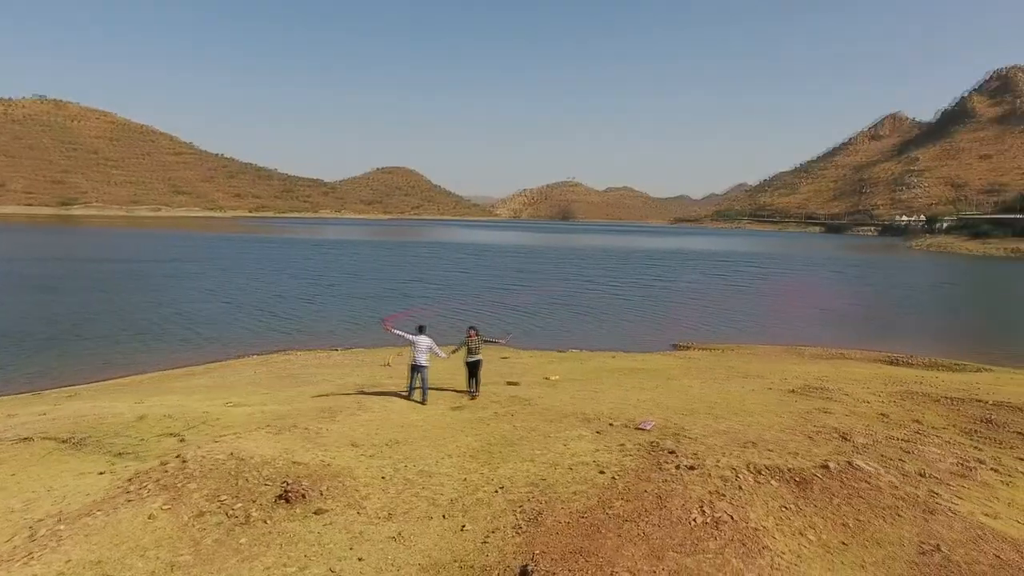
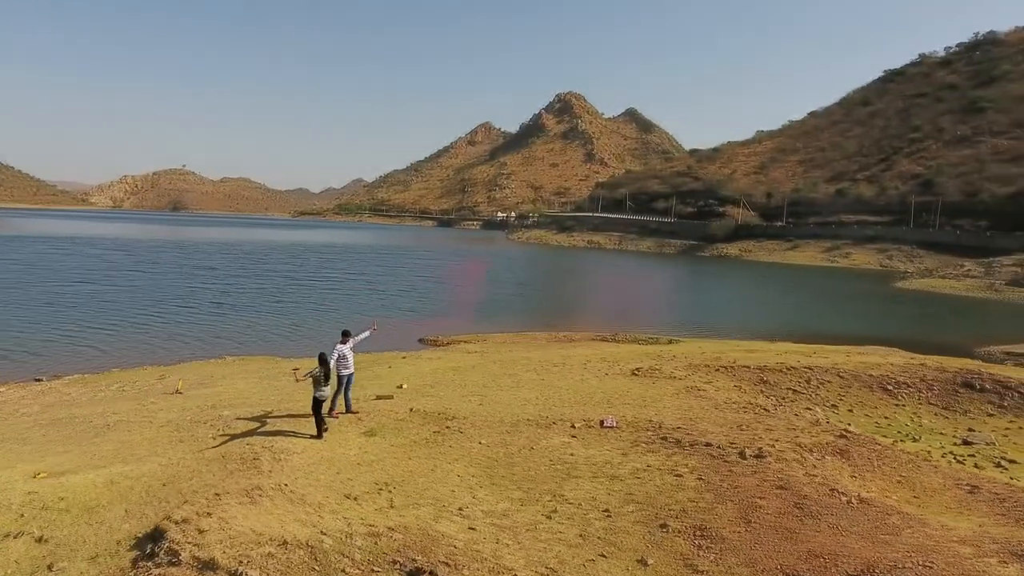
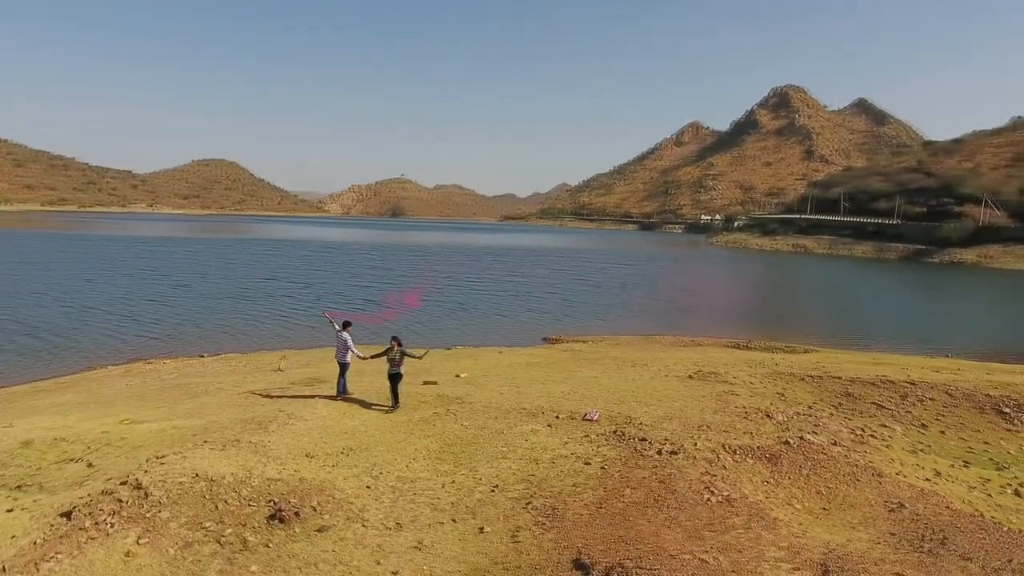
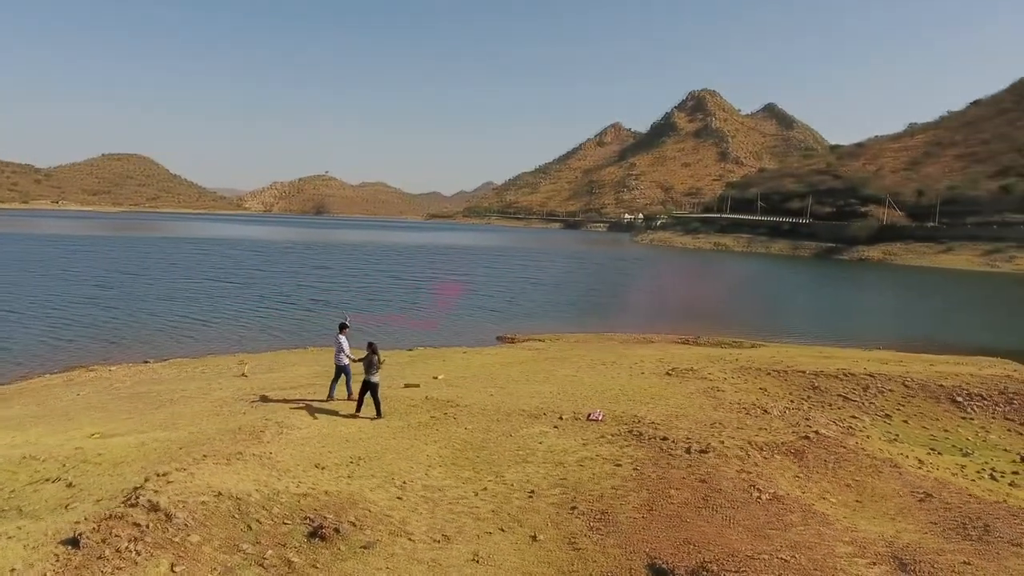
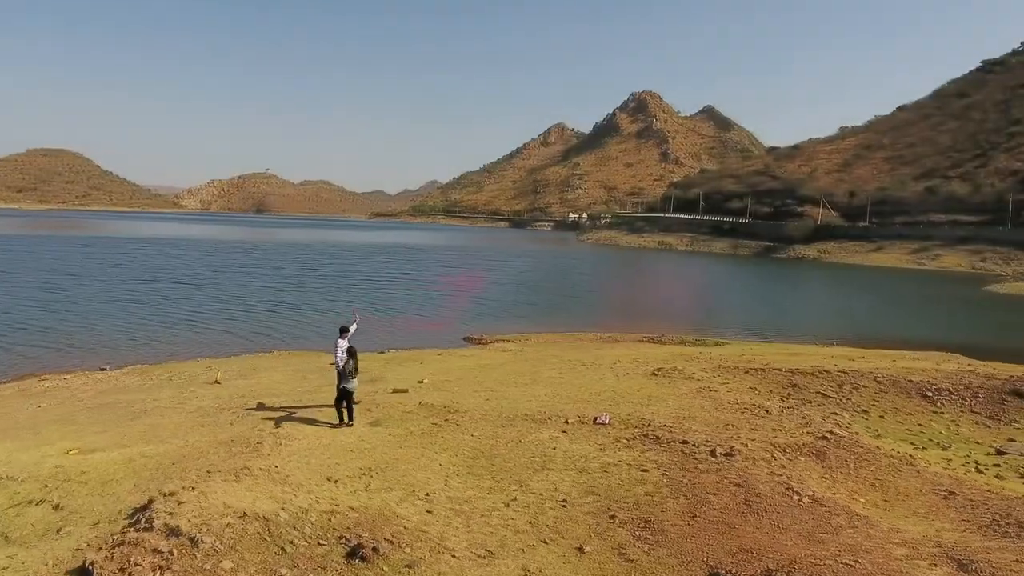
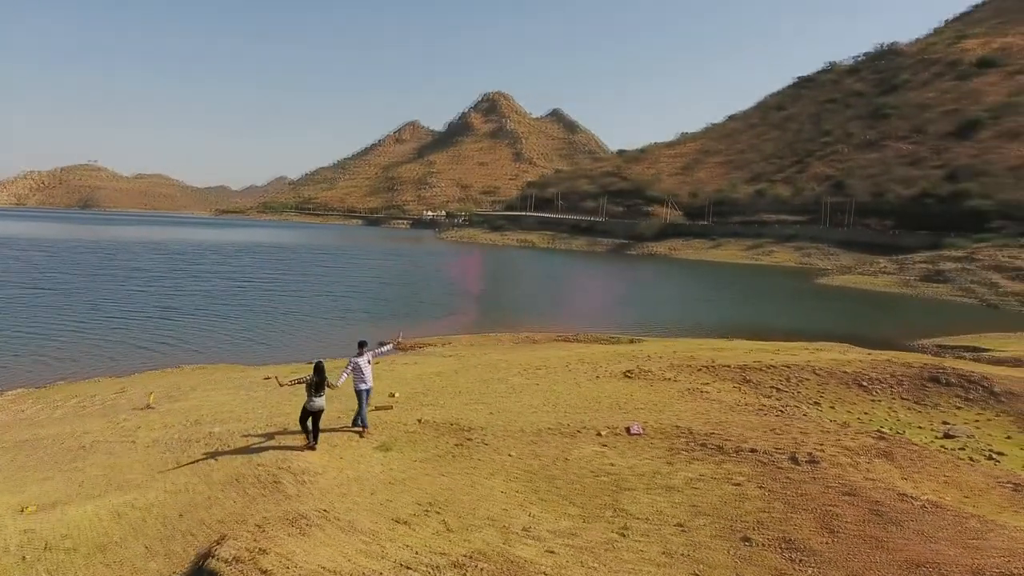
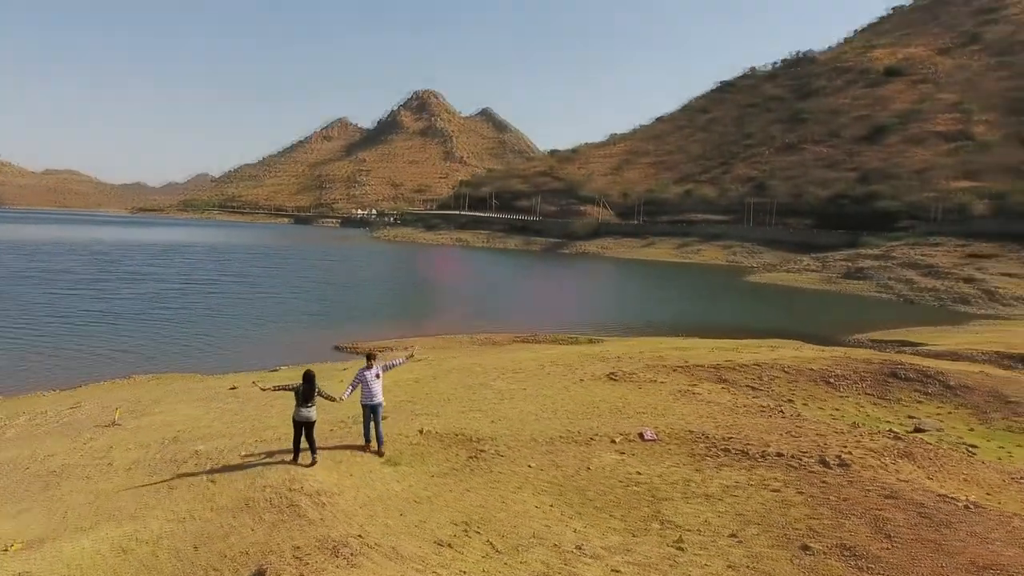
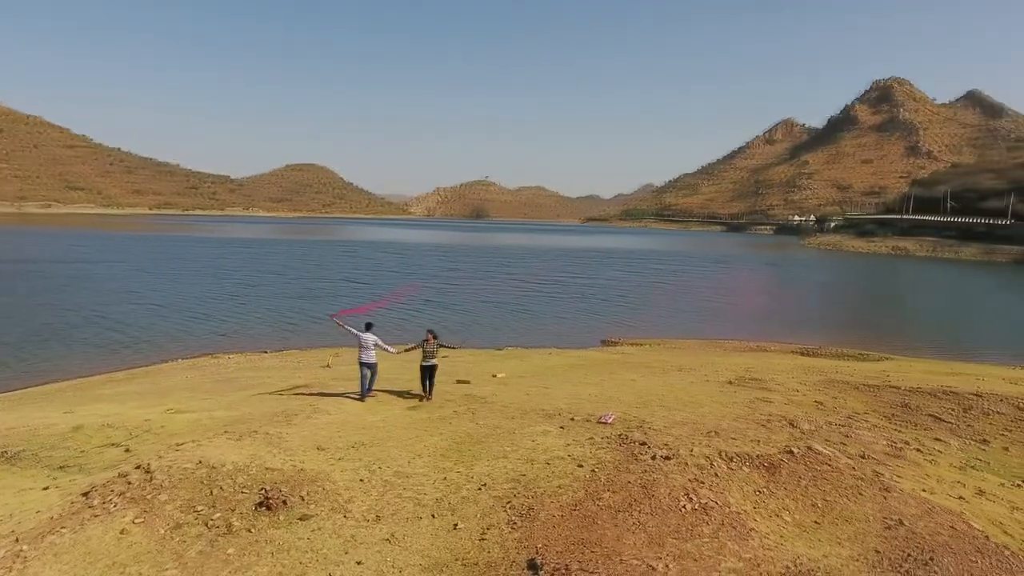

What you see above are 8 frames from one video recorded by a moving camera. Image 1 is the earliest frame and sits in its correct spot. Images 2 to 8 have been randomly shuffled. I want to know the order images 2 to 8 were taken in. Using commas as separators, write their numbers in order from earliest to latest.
8, 3, 4, 5, 2, 6, 7
